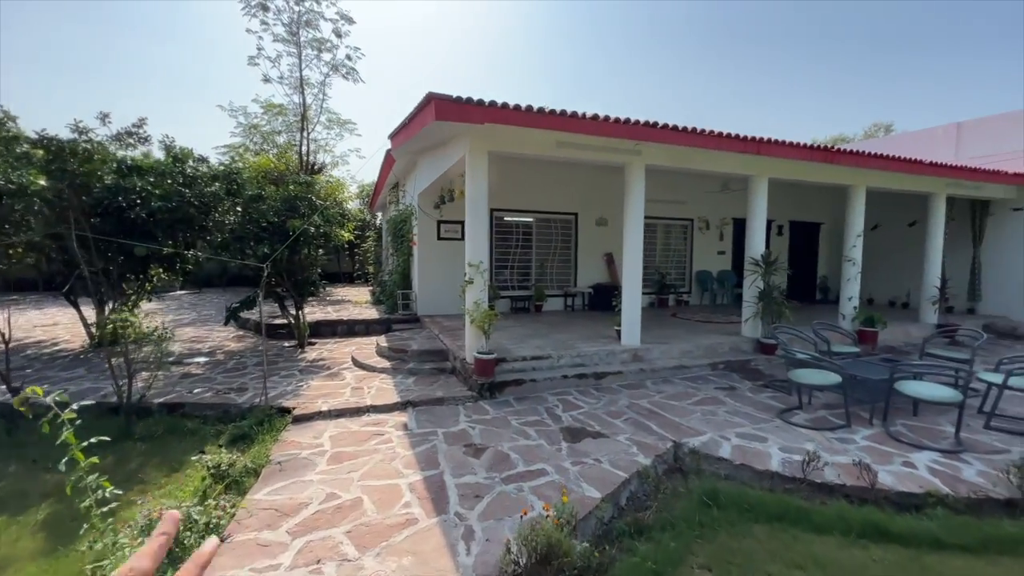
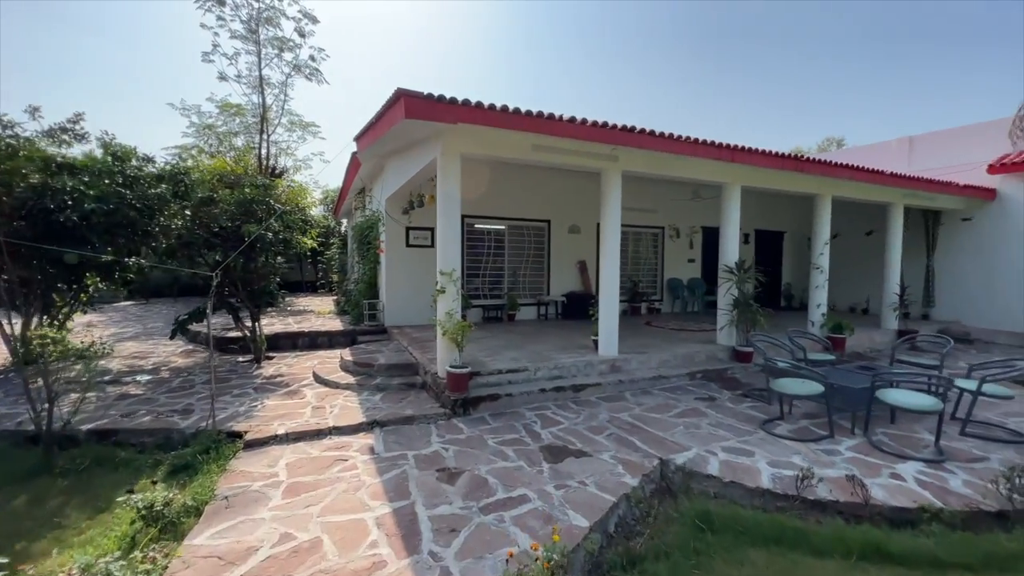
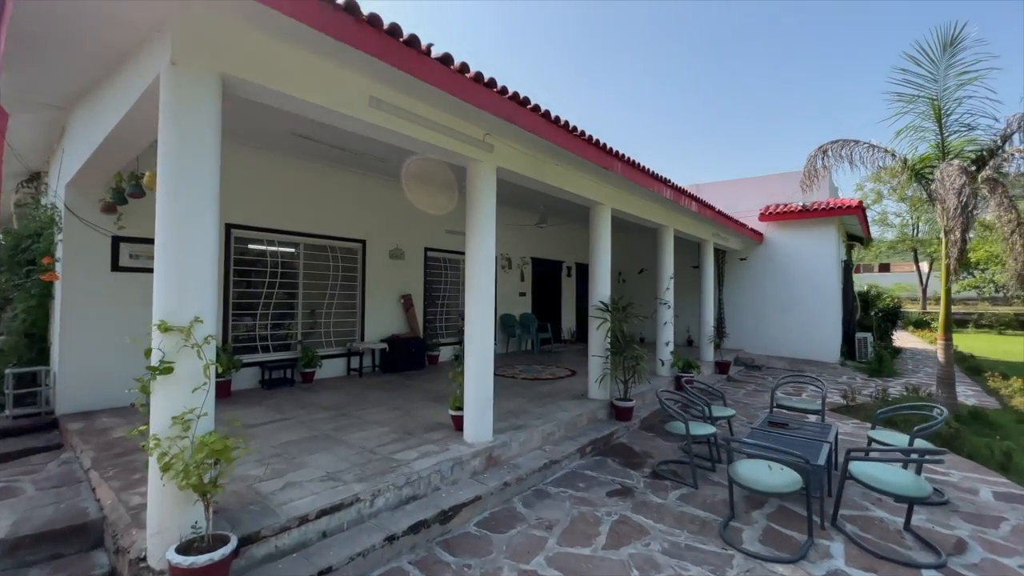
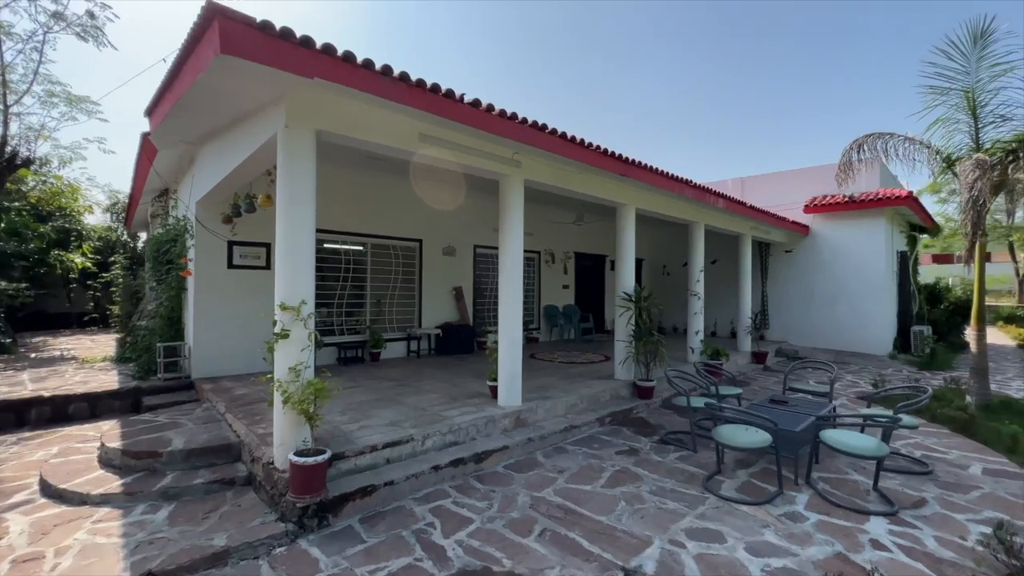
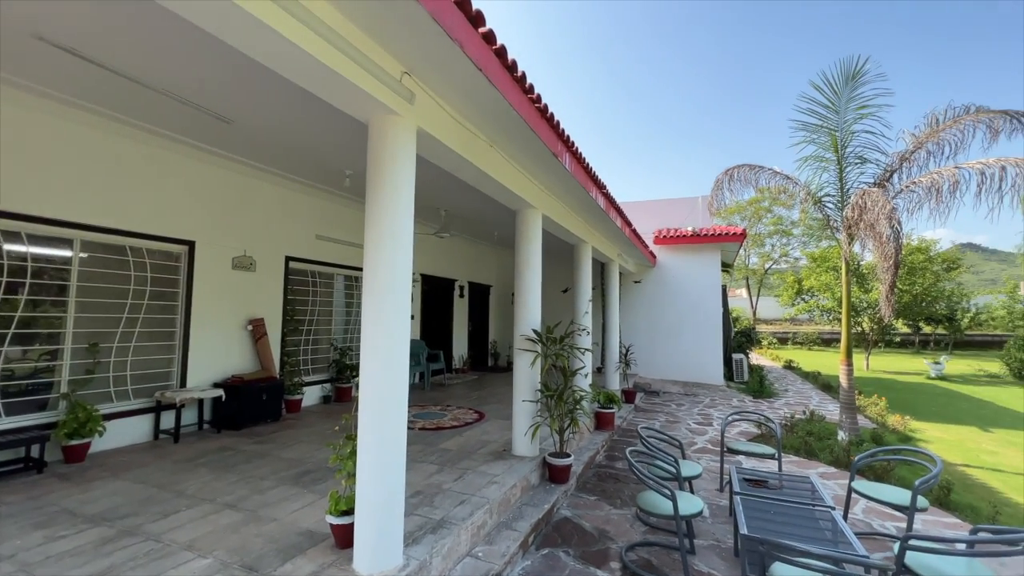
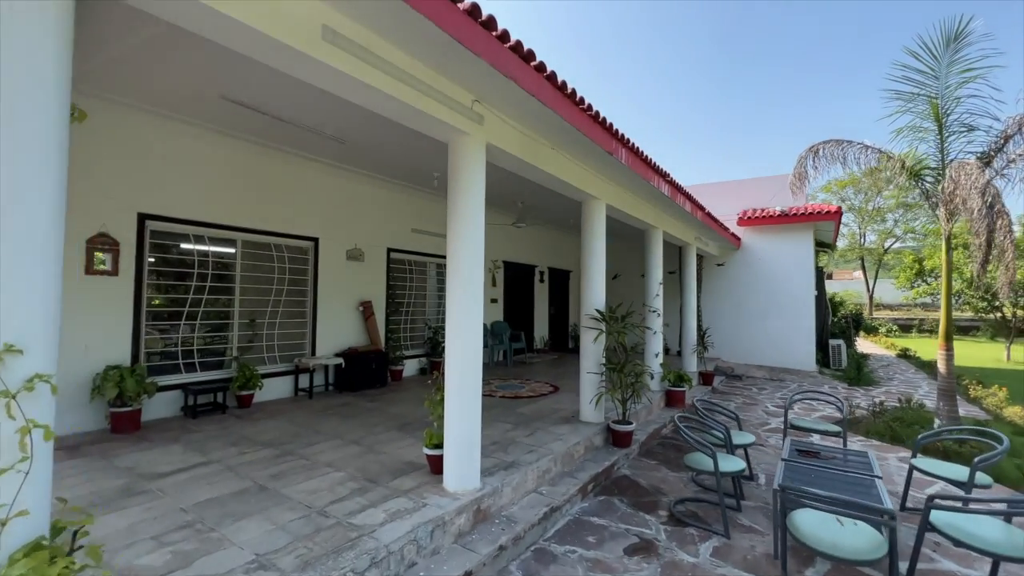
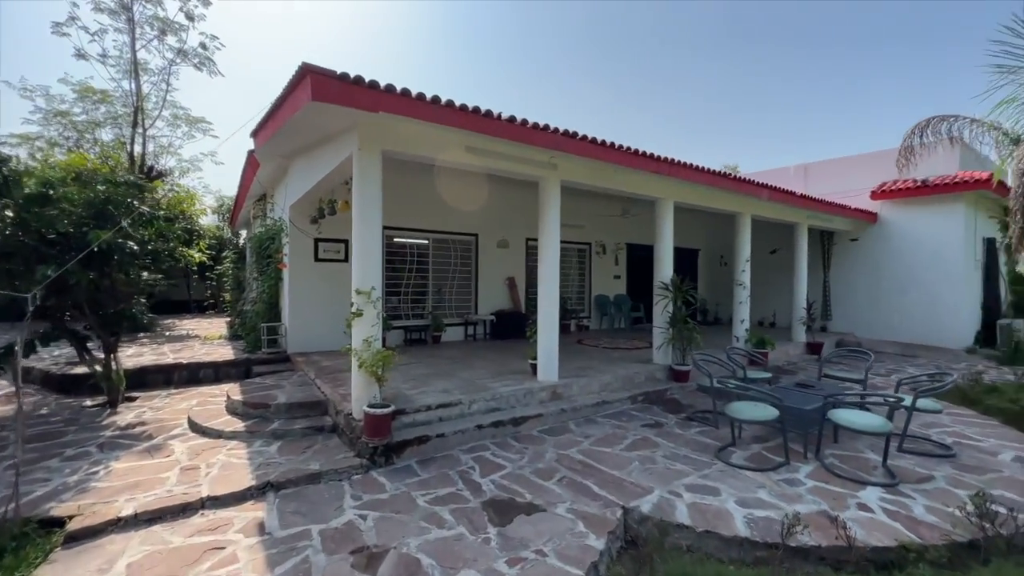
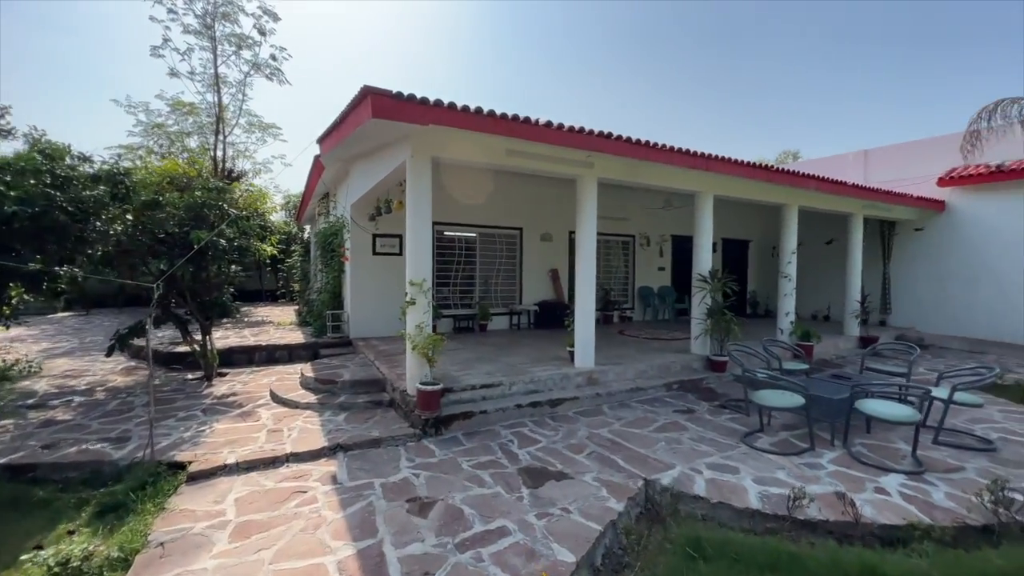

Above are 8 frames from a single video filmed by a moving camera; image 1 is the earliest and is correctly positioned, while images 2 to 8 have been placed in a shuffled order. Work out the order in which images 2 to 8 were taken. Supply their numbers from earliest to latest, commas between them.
2, 8, 7, 4, 3, 6, 5
